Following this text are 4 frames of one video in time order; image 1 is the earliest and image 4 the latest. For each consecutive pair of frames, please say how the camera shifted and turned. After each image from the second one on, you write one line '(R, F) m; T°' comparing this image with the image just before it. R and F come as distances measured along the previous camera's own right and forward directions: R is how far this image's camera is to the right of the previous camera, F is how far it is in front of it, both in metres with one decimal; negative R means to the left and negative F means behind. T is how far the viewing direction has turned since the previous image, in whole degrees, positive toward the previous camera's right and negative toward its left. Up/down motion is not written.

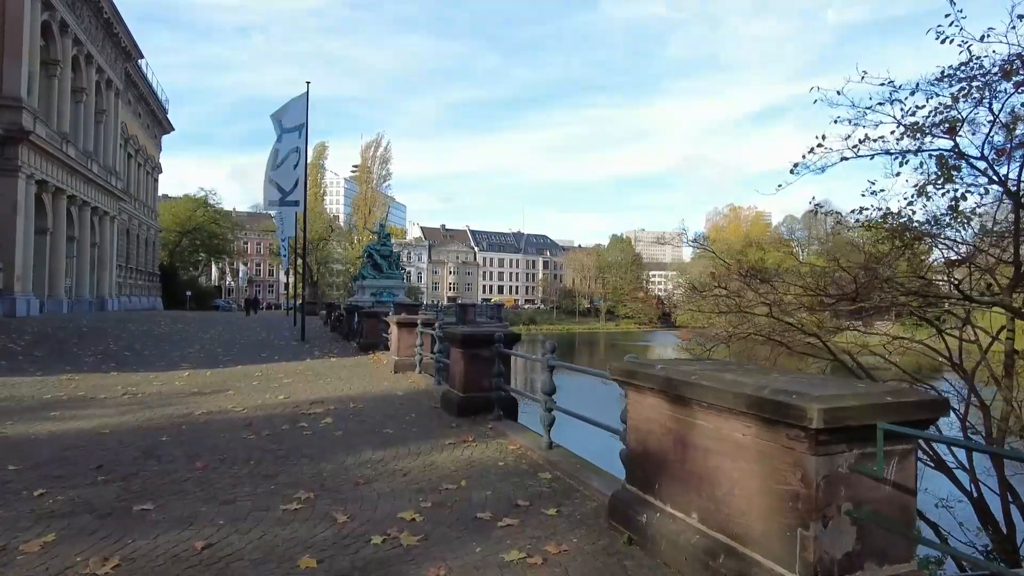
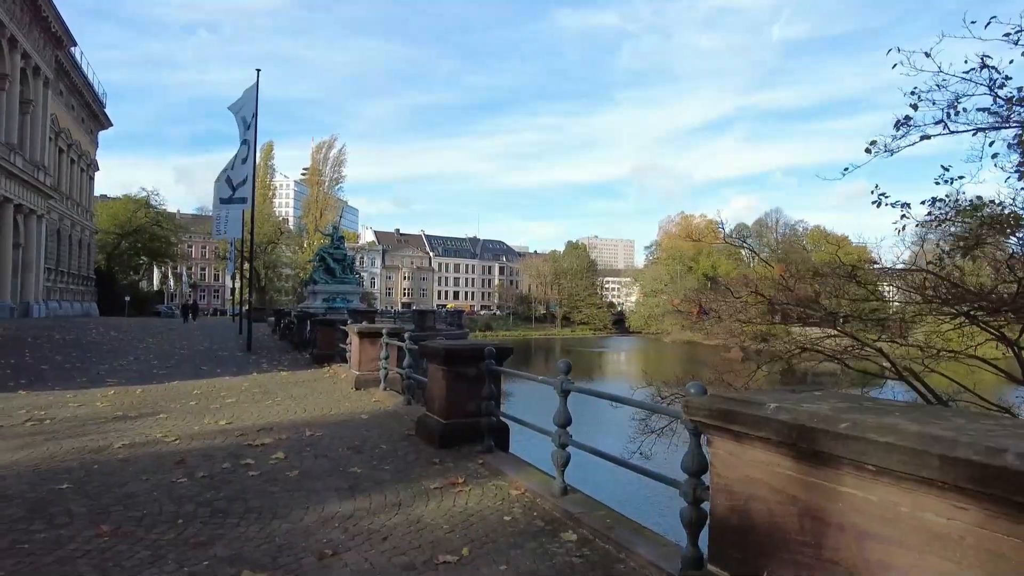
(-0.4, +1.2) m; +4°
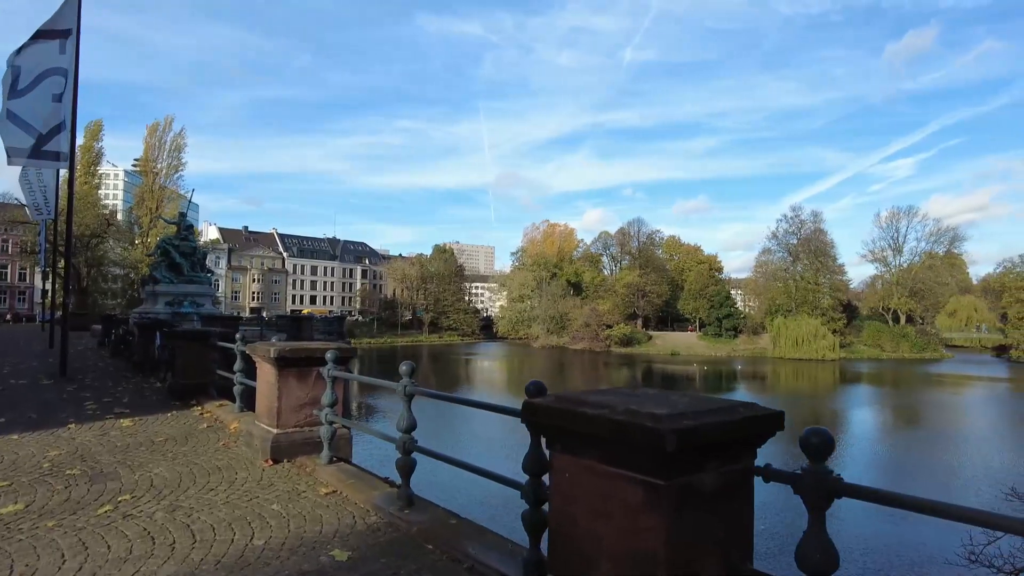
(-1.6, +4.2) m; +12°
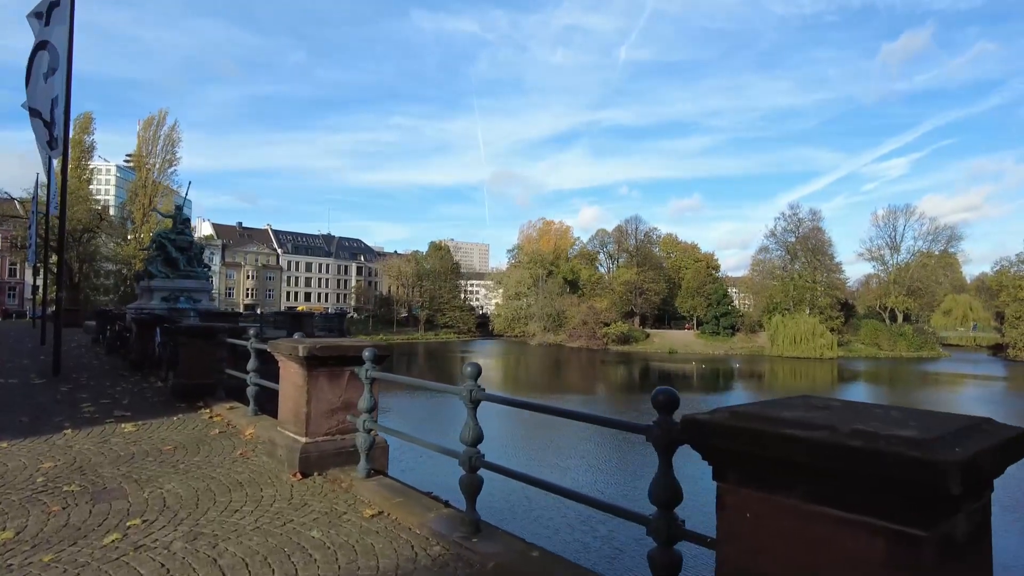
(-0.5, +0.7) m; +1°
